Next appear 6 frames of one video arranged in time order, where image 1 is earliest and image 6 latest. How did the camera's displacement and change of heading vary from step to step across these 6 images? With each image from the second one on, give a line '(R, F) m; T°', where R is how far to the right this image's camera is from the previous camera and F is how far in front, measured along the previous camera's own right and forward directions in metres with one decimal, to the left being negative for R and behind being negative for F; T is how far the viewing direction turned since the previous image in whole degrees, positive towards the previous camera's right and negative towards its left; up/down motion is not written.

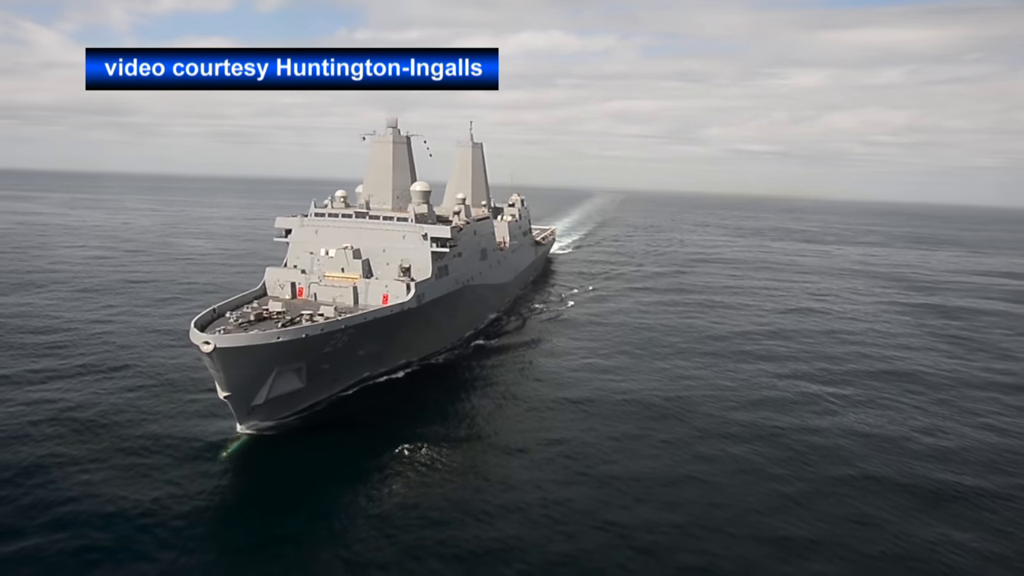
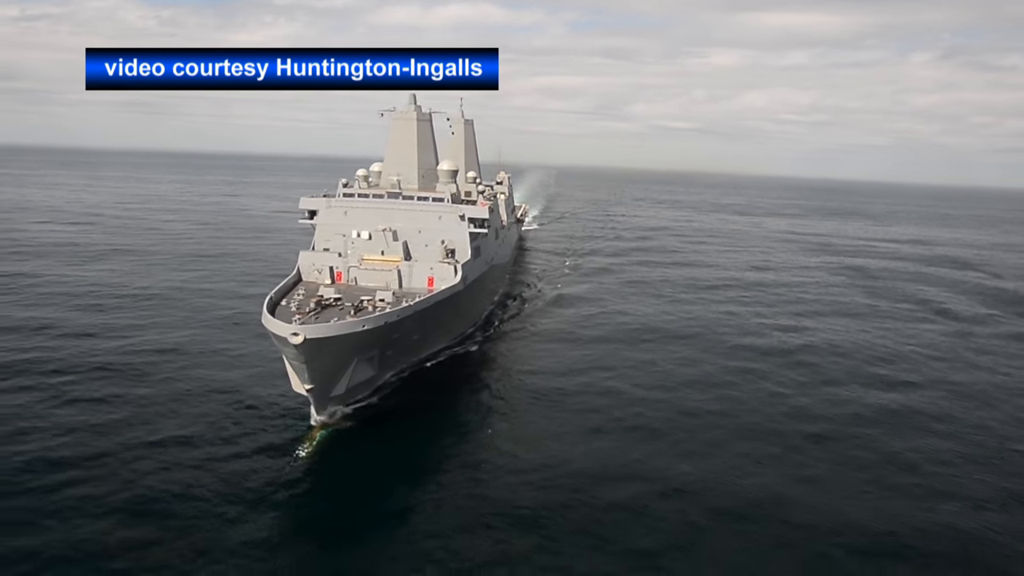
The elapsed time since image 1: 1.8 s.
(-4.7, -3.4) m; +7°
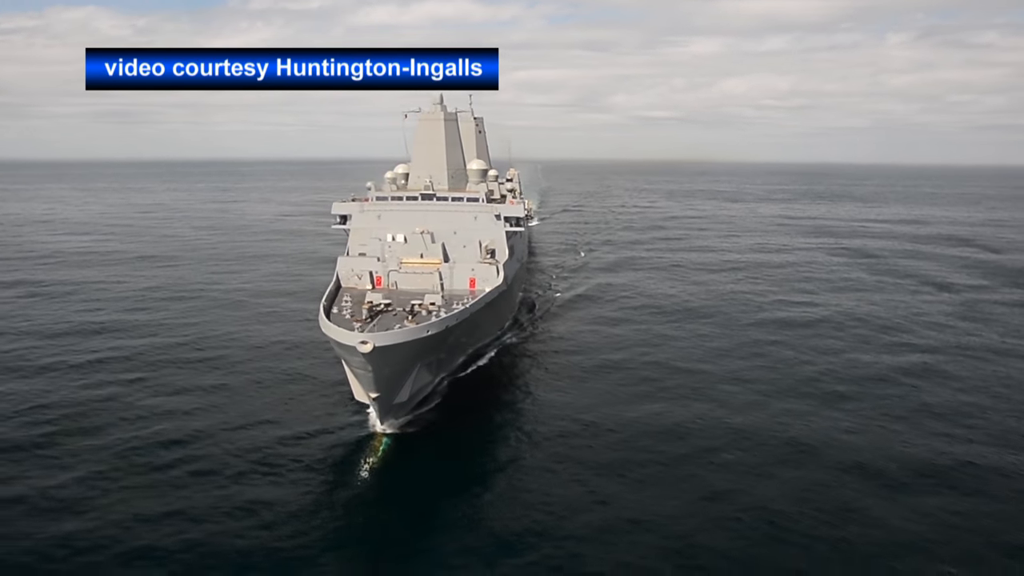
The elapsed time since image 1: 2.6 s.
(-2.3, -1.2) m; +1°
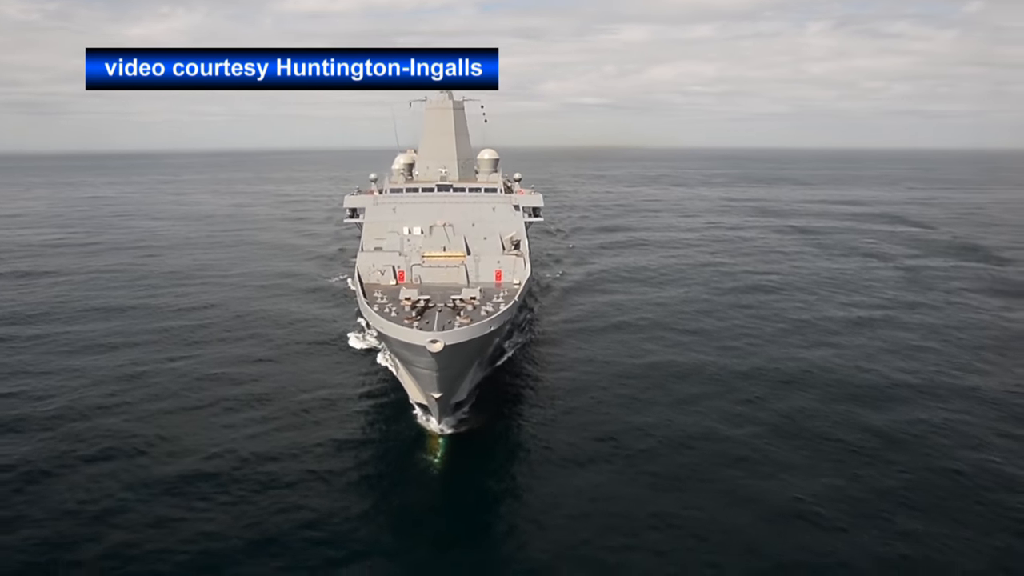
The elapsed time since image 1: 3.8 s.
(-3.9, -2.3) m; +6°
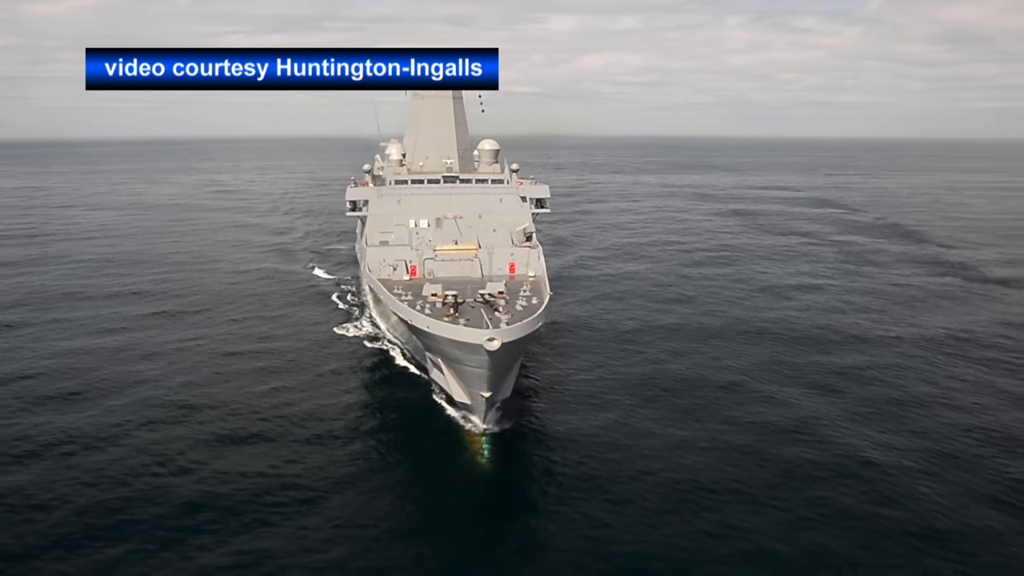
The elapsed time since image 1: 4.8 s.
(-3.2, -2.5) m; +6°
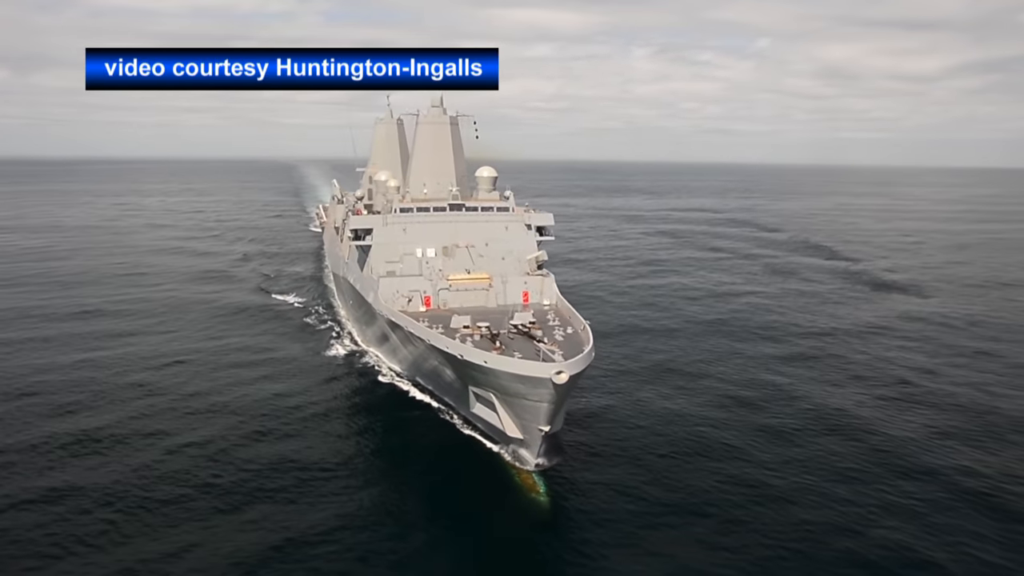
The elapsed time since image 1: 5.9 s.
(-4.1, -3.6) m; +8°
